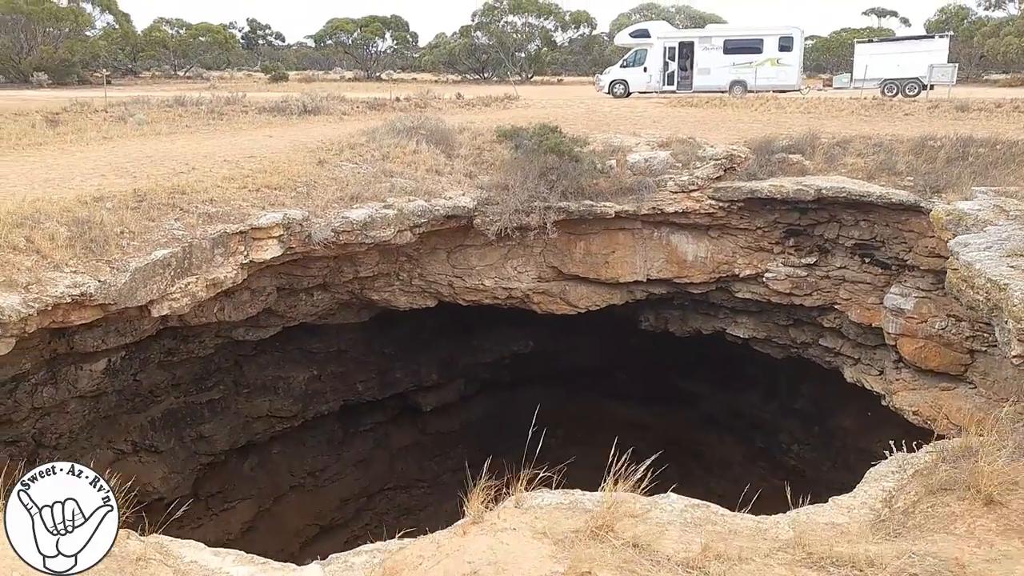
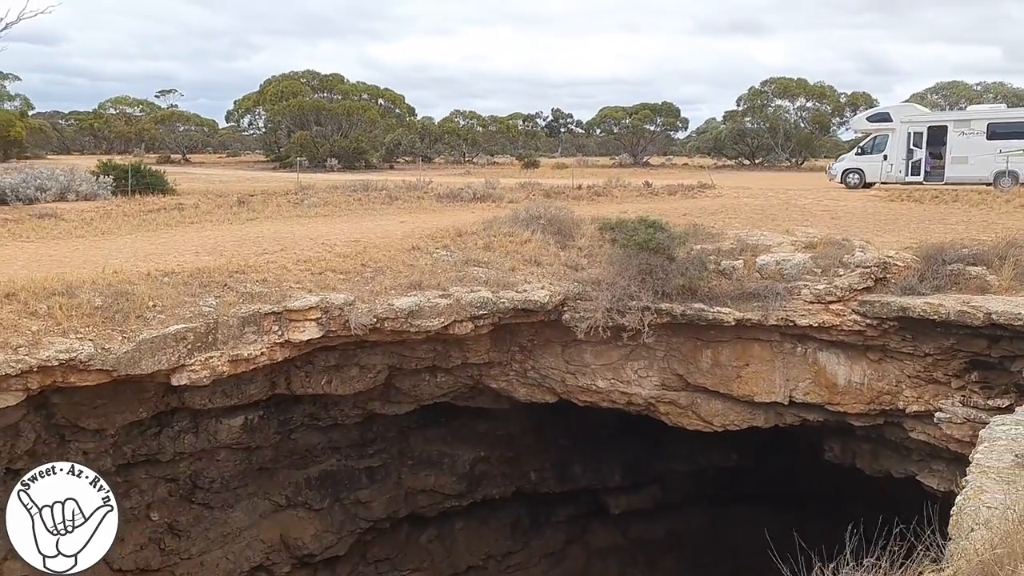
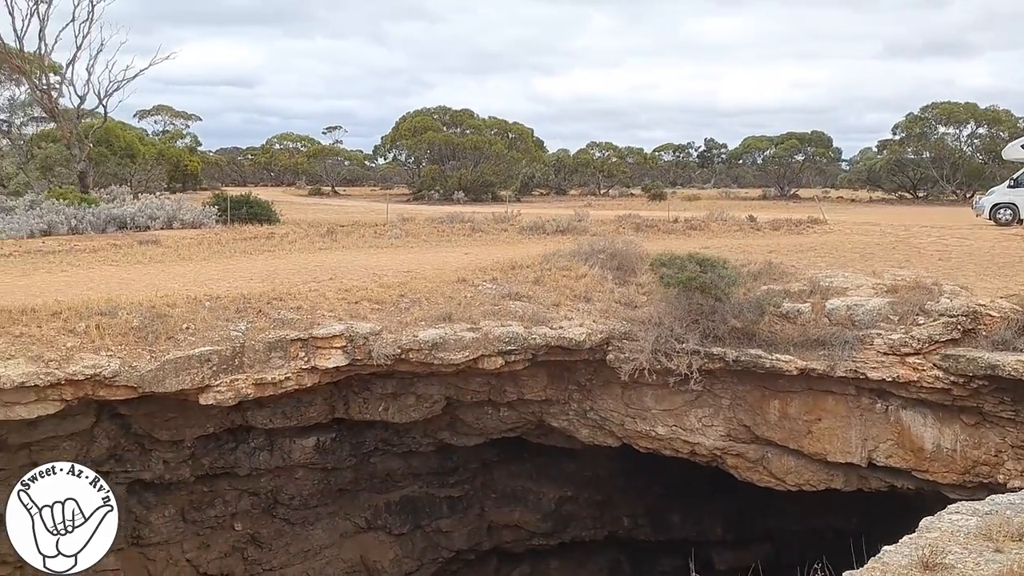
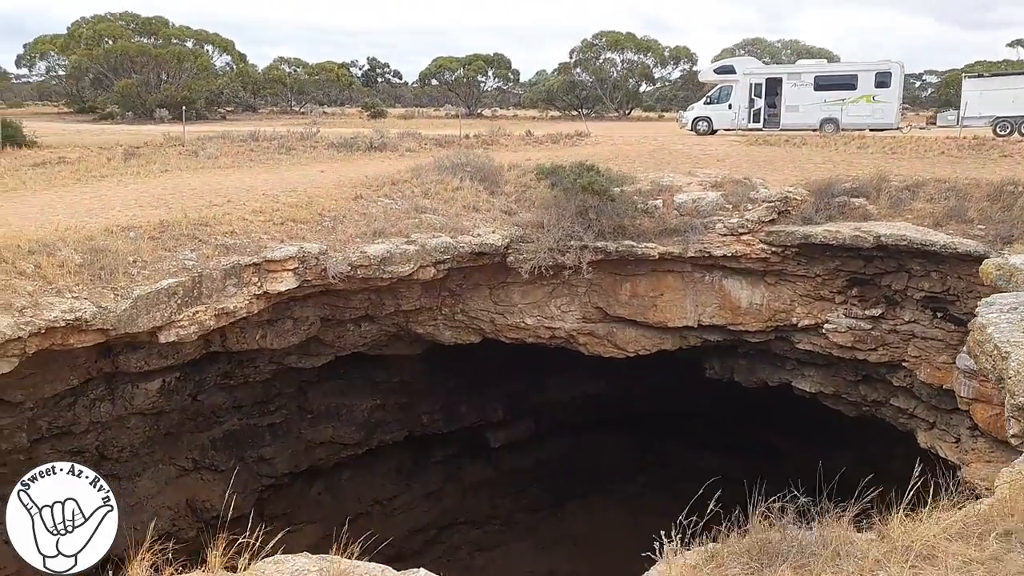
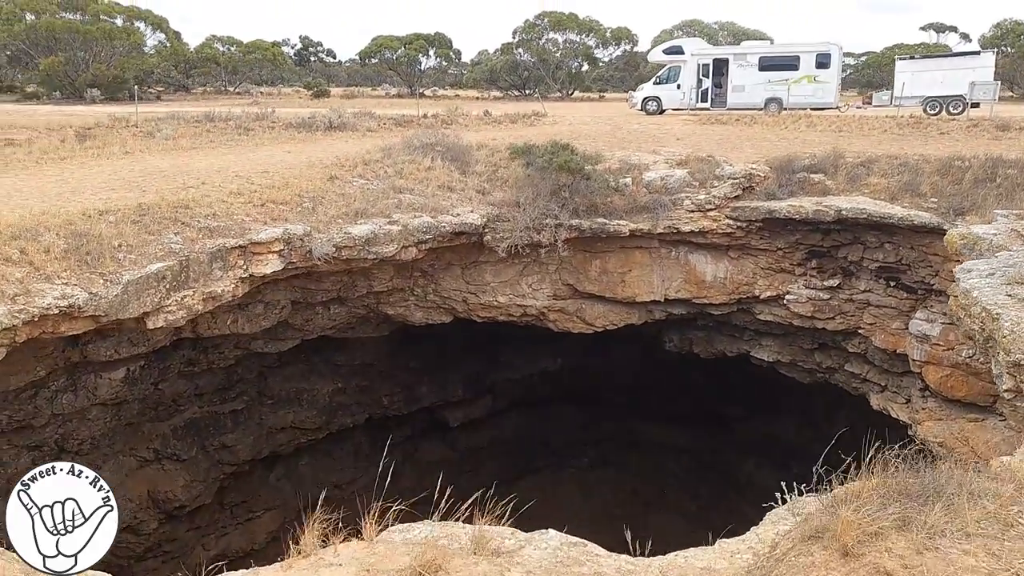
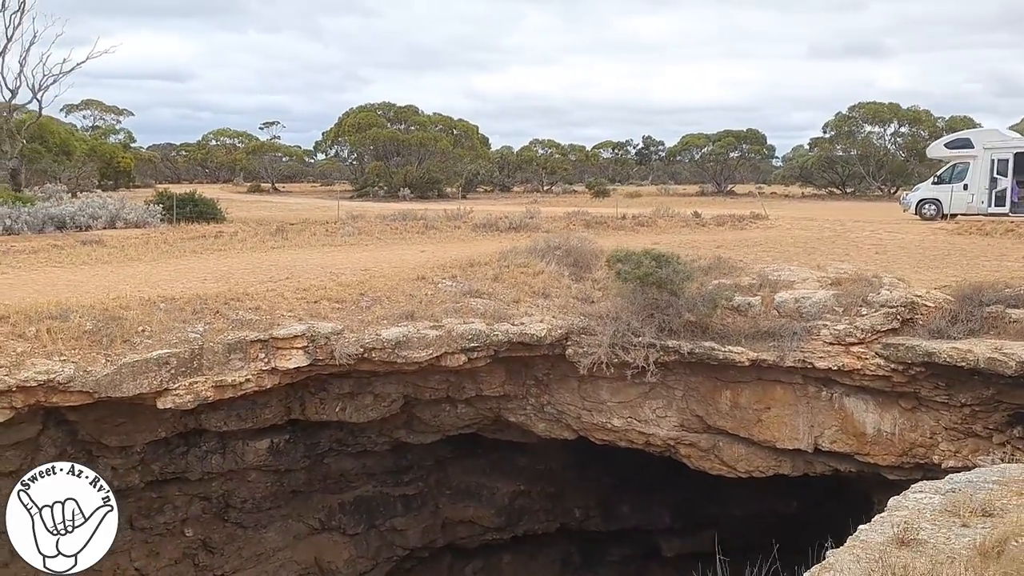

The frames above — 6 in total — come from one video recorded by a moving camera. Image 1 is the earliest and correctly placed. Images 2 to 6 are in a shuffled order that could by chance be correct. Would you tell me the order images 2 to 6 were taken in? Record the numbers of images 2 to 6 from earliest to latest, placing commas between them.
5, 4, 2, 6, 3
